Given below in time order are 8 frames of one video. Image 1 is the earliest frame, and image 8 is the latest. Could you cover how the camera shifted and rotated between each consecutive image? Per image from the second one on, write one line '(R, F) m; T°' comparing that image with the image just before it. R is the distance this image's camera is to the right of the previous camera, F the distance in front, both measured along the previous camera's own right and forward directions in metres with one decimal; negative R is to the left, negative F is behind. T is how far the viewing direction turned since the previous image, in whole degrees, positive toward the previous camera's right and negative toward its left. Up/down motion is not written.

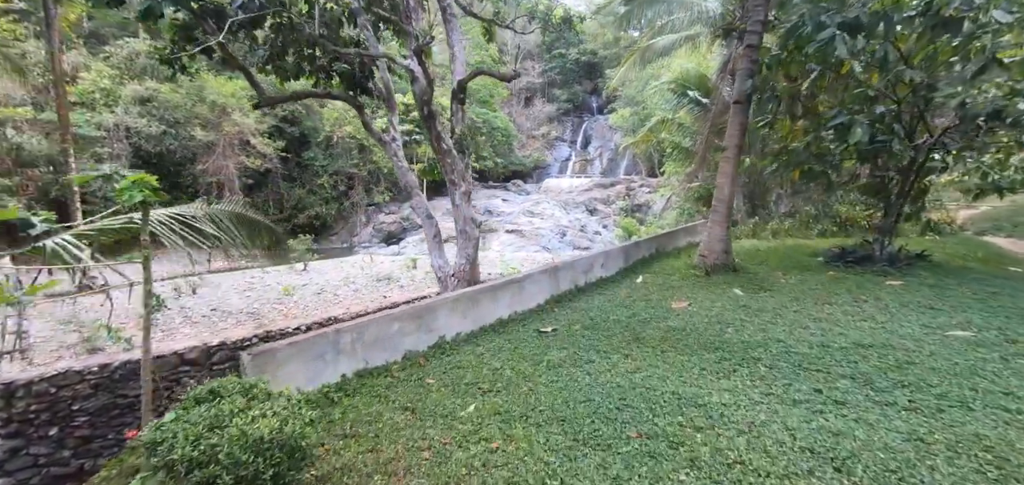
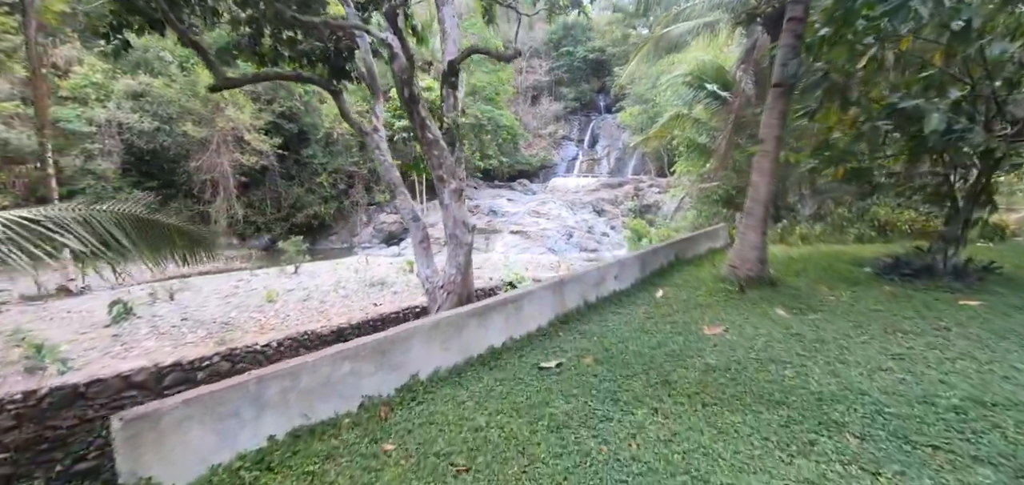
(+0.1, +0.7) m; -1°
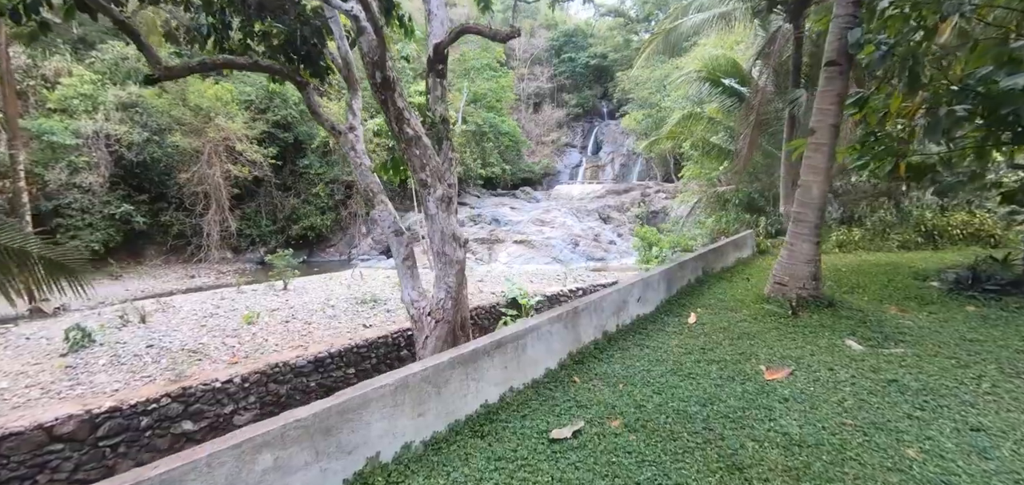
(0.0, +0.7) m; -1°
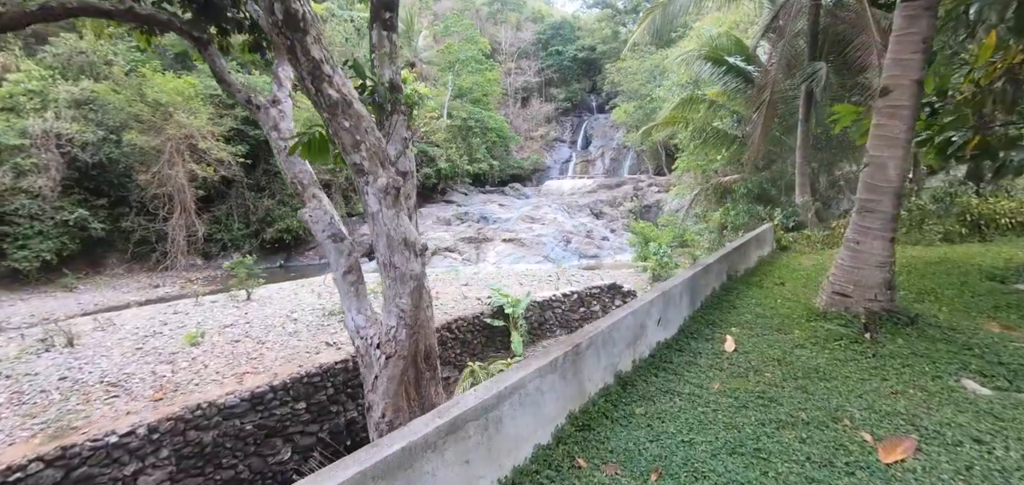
(+0.1, +0.8) m; +1°
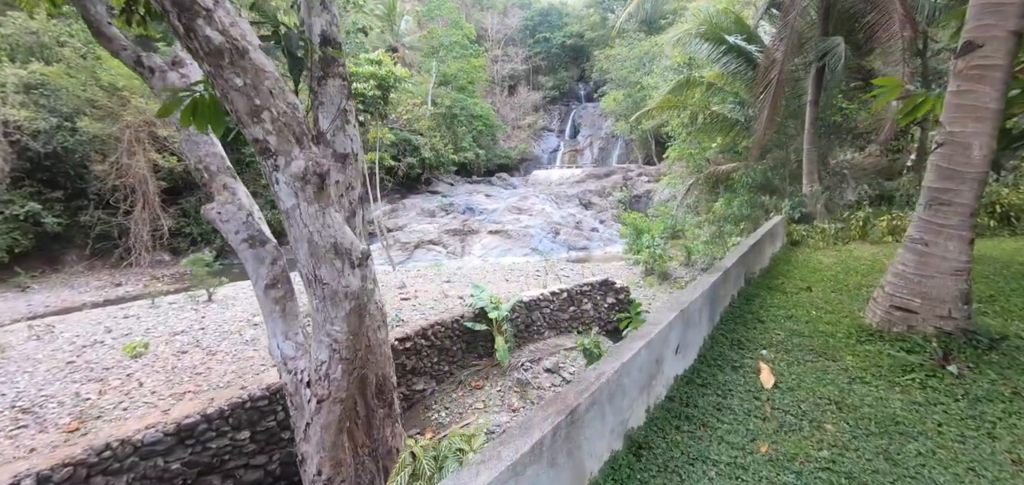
(+0.1, +0.6) m; +1°
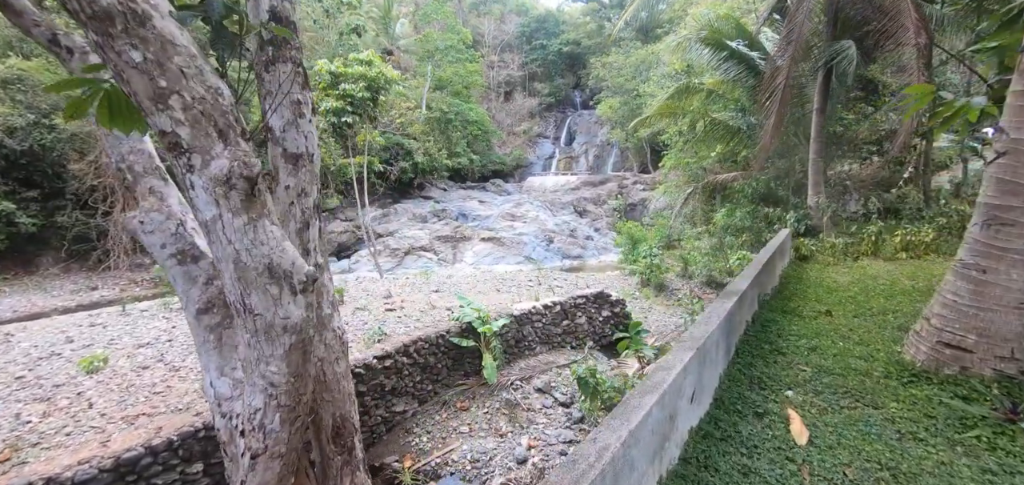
(0.0, +0.3) m; +1°
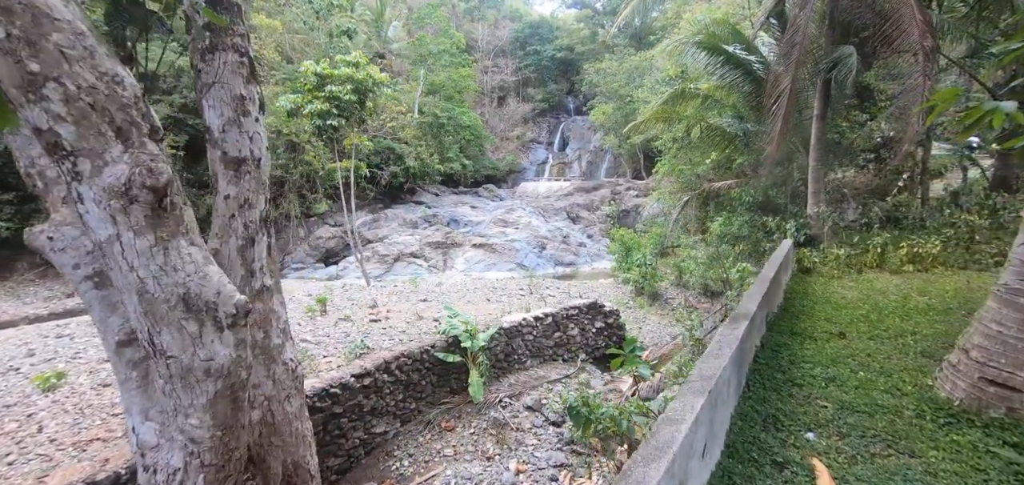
(0.0, +0.2) m; +1°
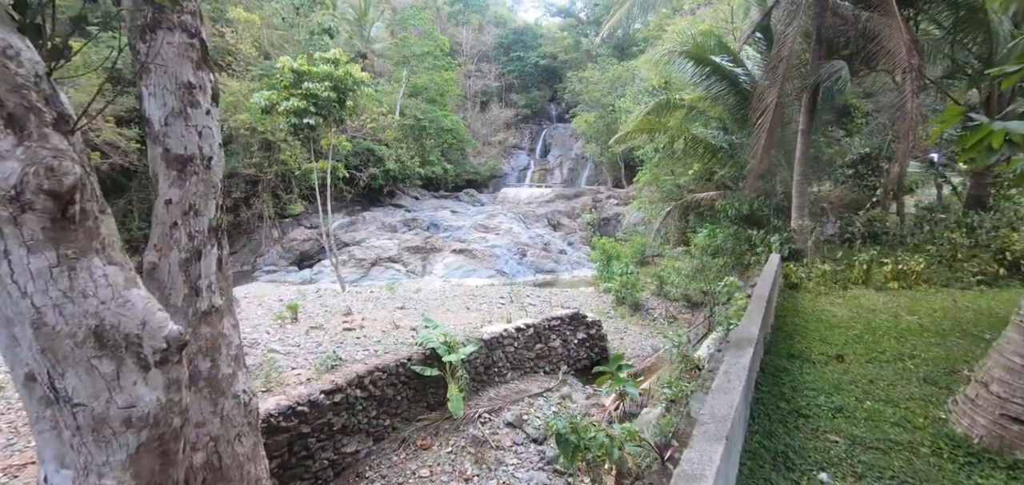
(0.0, +0.2) m; +3°
